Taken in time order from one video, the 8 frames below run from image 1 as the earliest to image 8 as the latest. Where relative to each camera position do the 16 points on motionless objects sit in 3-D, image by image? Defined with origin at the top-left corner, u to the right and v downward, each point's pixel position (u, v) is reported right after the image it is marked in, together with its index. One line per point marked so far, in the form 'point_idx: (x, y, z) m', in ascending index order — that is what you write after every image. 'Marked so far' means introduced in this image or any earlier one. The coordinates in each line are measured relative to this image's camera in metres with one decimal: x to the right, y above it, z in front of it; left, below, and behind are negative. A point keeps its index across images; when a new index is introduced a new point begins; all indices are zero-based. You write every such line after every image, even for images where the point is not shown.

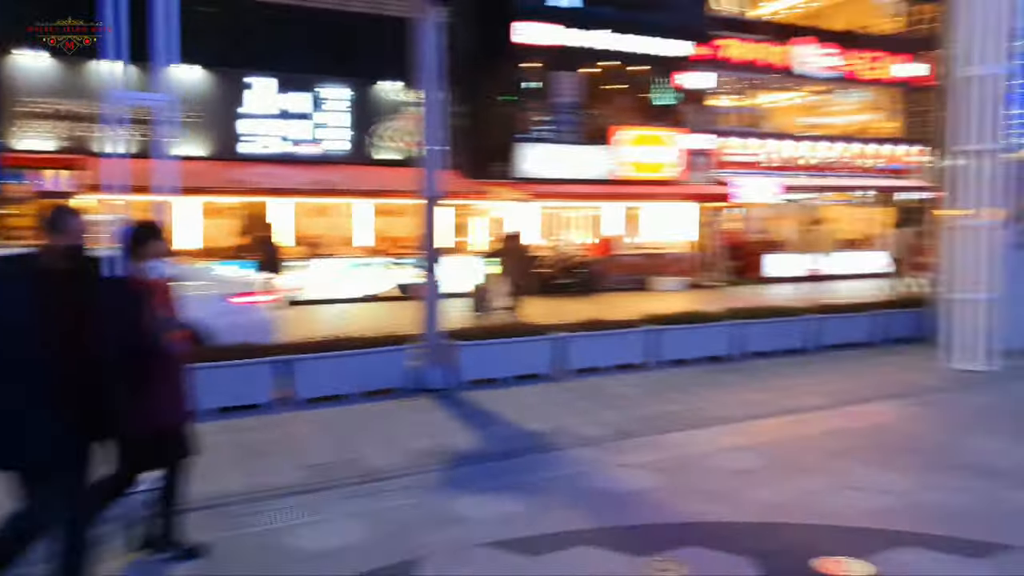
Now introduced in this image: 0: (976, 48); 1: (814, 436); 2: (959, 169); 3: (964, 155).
0: (+6.6, +3.4, +11.1) m
1: (+3.1, -1.5, +8.0) m
2: (+6.5, +1.7, +11.2) m
3: (+6.5, +1.9, +11.1) m
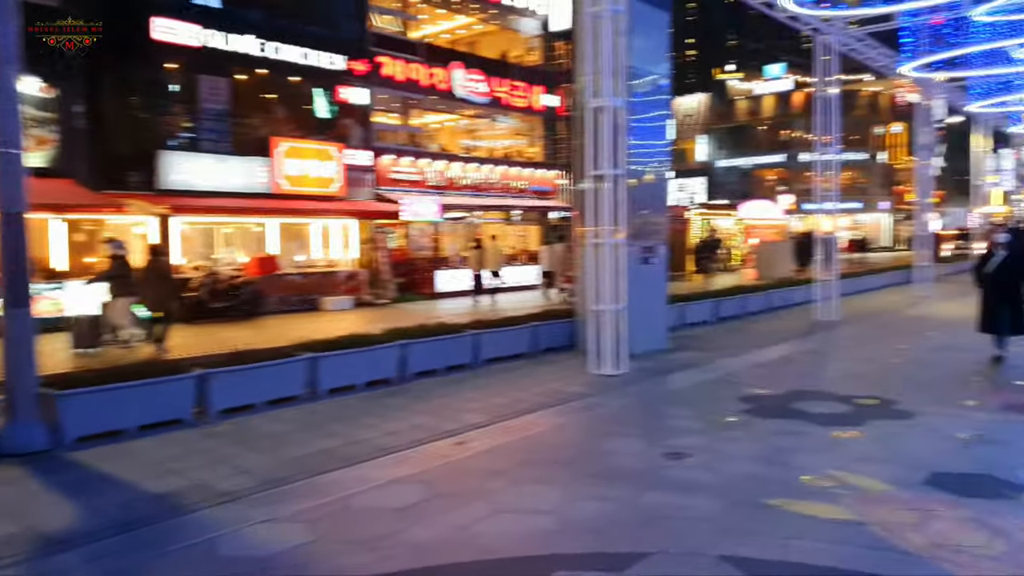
0: (+1.4, +3.2, +12.1) m
1: (-0.4, -1.7, +7.8) m
2: (+1.3, +1.5, +12.2) m
3: (+1.4, +1.7, +12.1) m
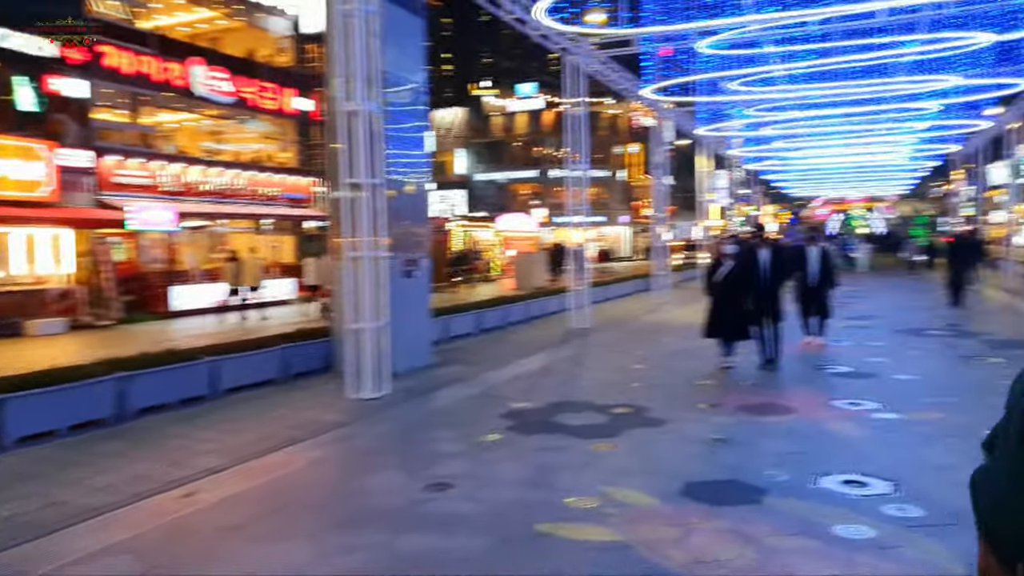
0: (-2.3, +3.0, +11.3) m
1: (-2.6, -1.9, +6.7) m
2: (-2.3, +1.3, +11.4) m
3: (-2.3, +1.5, +11.3) m
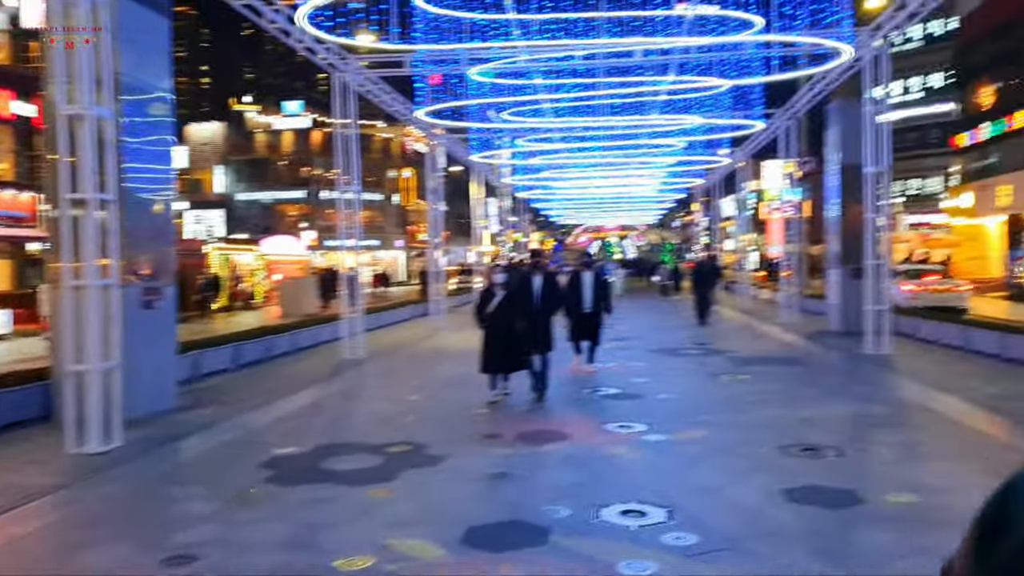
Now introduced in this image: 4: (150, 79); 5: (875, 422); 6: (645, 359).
0: (-5.3, +2.5, +9.7) m
1: (-4.3, -2.2, +4.9) m
2: (-5.4, +0.8, +9.6) m
3: (-5.3, +1.0, +9.6) m
4: (-5.6, +3.3, +12.2) m
5: (+4.7, -1.7, +10.1) m
6: (+2.8, -1.5, +16.8) m
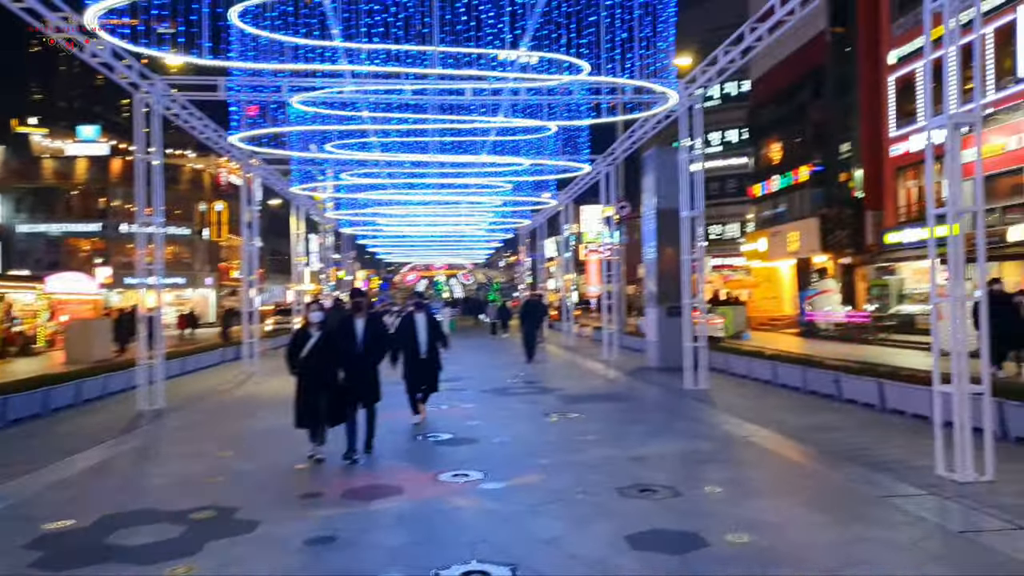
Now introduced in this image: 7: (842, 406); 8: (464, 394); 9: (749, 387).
0: (-7.2, +2.1, +7.8) m
1: (-5.1, -2.4, +3.2) m
2: (-7.2, +0.4, +7.7) m
3: (-7.1, +0.6, +7.7) m
4: (-8.0, +2.7, +10.2) m
5: (+2.5, -2.2, +10.2) m
6: (-0.8, -2.4, +16.4) m
7: (+5.4, -1.9, +12.9) m
8: (-1.1, -2.4, +17.7) m
9: (+5.2, -2.2, +17.2) m
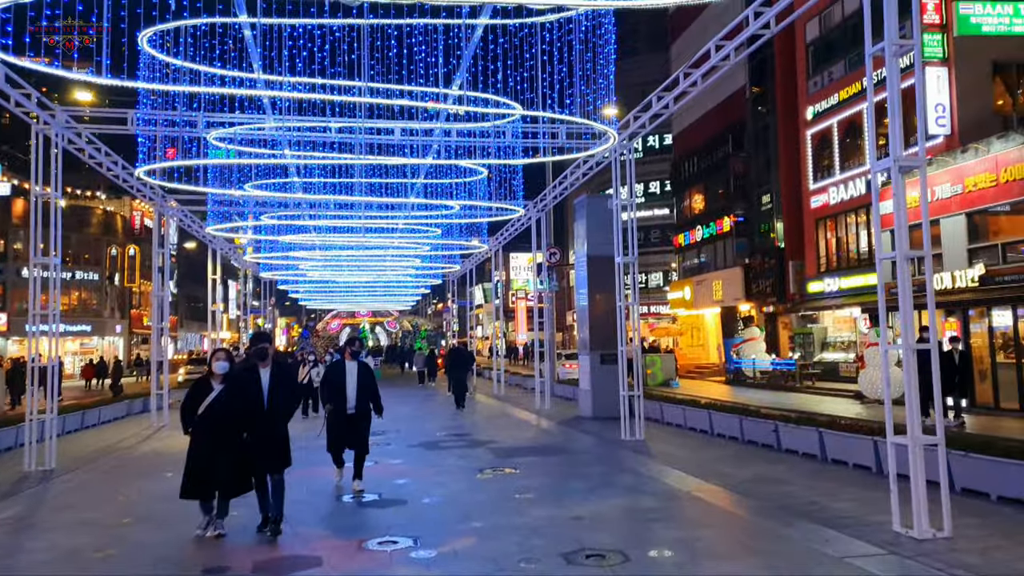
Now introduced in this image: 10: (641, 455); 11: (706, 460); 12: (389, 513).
0: (-7.7, +1.7, +6.6) m
1: (-5.2, -2.5, +1.9) m
2: (-7.8, 0.0, +6.3) m
3: (-7.7, +0.2, +6.3) m
4: (-8.8, +2.2, +8.9) m
5: (+1.7, -2.8, +9.6) m
6: (-2.2, -3.3, +15.4) m
7: (+4.3, -2.7, +12.6) m
8: (-2.6, -3.4, +16.7) m
9: (+3.7, -3.2, +16.8) m
10: (+2.3, -3.0, +14.1) m
11: (+3.2, -2.9, +13.1) m
12: (-1.6, -2.9, +10.2) m
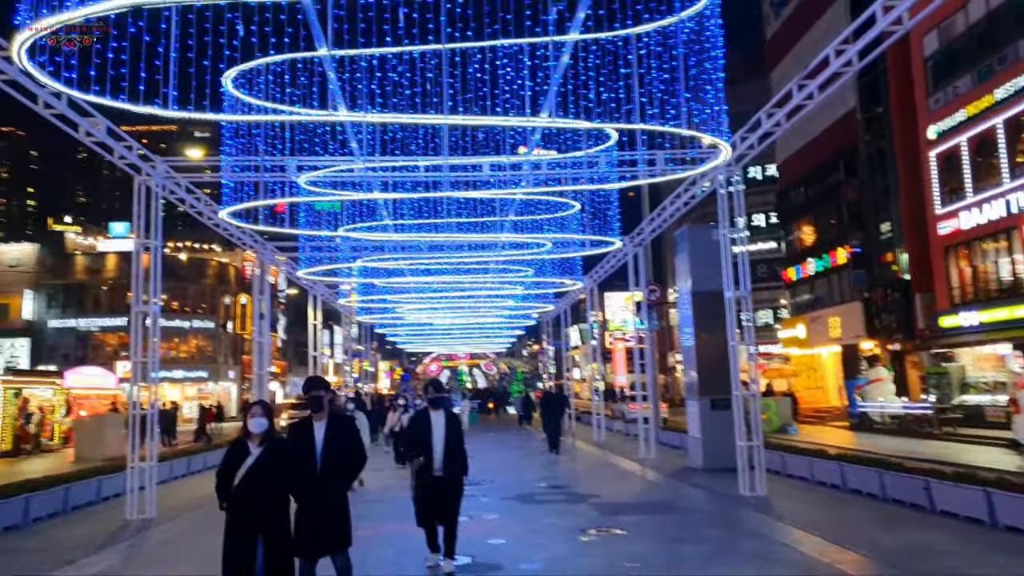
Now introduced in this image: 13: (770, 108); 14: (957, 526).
0: (-7.0, +1.3, +6.5) m
1: (-5.0, -2.6, +1.4) m
2: (-7.0, -0.4, +6.2) m
3: (-6.9, -0.2, +6.2) m
4: (-7.7, +1.6, +9.0) m
5: (+2.8, -3.1, +8.1) m
6: (-0.3, -4.1, +14.3) m
7: (+5.8, -3.2, +10.7) m
8: (-0.5, -4.3, +15.7) m
9: (+5.8, -3.9, +14.9) m
10: (+4.0, -3.6, +12.5) m
11: (+4.8, -3.4, +11.4) m
12: (-0.4, -3.4, +9.1) m
13: (+4.6, +3.2, +14.0) m
14: (+5.9, -3.1, +10.4) m
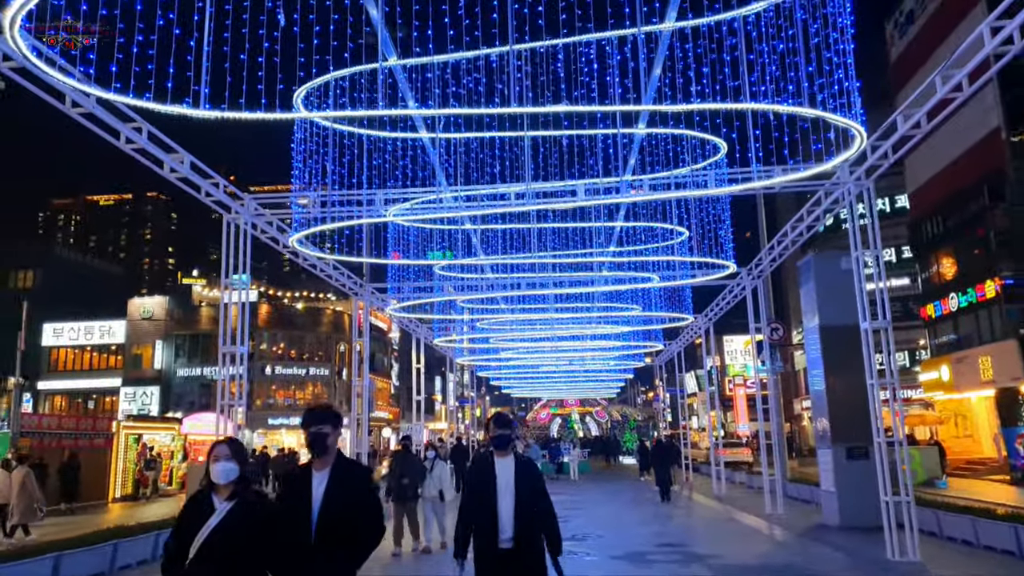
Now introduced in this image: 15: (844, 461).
0: (-6.4, +1.0, +6.2) m
1: (-5.1, -2.5, +0.6) m
2: (-6.4, -0.6, +5.8) m
3: (-6.4, -0.4, +5.8) m
4: (-6.8, +1.2, +8.8) m
5: (+3.6, -3.2, +6.2) m
6: (+1.4, -4.6, +12.7) m
7: (+6.9, -3.4, +8.3) m
8: (+1.4, -4.9, +14.0) m
9: (+7.5, -4.3, +12.4) m
10: (+5.4, -3.9, +10.3) m
11: (+6.0, -3.6, +9.1) m
12: (+0.6, -3.6, +7.6) m
13: (+6.1, +2.8, +12.1) m
14: (+6.9, -3.3, +8.0) m
15: (+7.6, -3.9, +17.9) m
